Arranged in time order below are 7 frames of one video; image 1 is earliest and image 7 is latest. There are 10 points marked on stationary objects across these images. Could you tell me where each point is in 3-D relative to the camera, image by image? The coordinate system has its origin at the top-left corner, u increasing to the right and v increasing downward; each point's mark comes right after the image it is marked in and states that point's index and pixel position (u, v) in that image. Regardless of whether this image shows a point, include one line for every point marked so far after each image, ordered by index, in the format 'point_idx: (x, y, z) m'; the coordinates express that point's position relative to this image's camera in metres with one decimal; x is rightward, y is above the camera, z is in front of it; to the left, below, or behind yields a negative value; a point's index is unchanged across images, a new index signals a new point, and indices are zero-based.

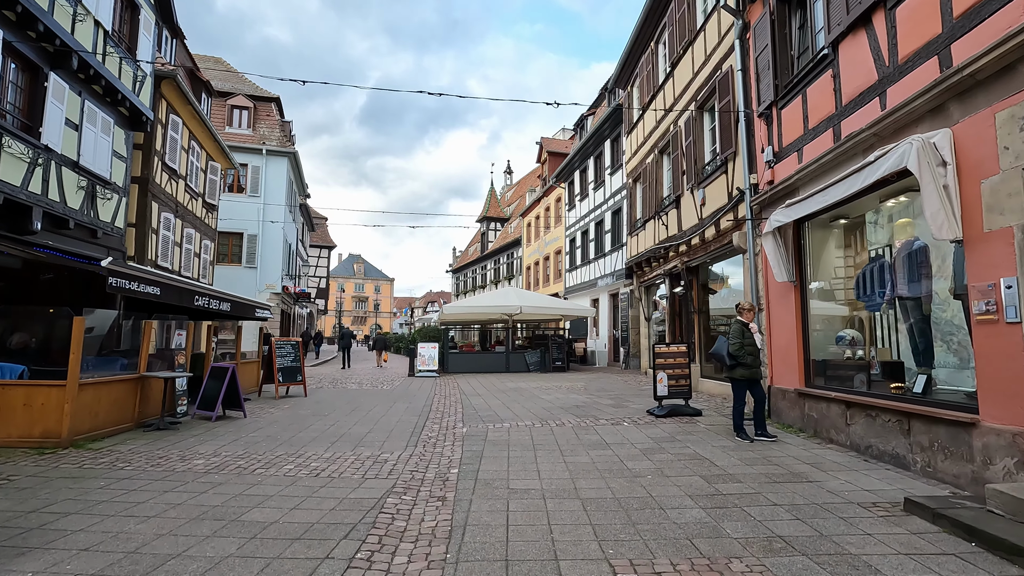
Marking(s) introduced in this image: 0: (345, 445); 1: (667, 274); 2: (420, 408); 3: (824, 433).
0: (-2.0, -1.9, +6.4) m
1: (+3.7, +0.3, +12.8) m
2: (-1.7, -2.2, +9.8) m
3: (+3.7, -1.7, +6.3) m
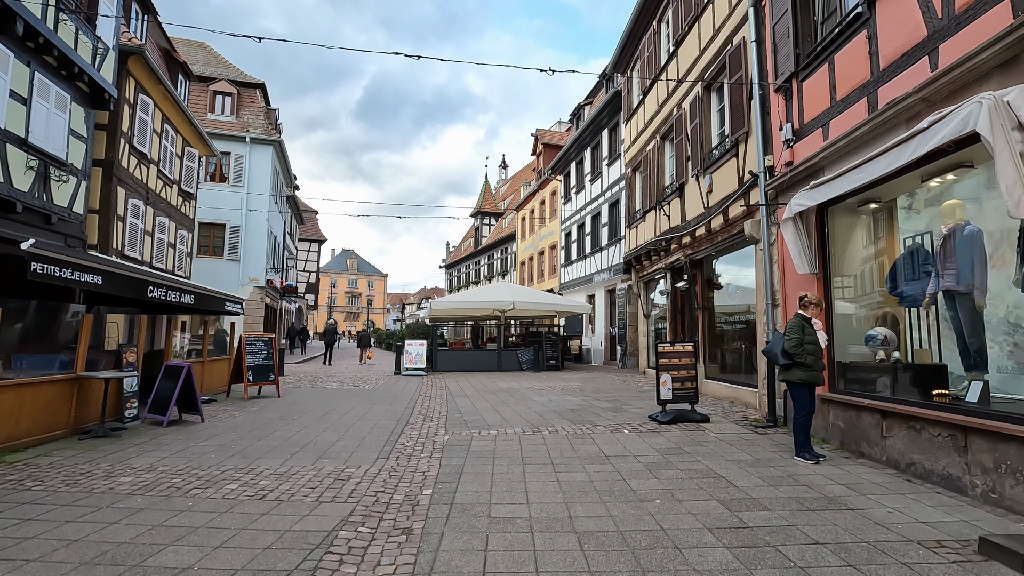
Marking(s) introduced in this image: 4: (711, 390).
0: (-2.2, -1.8, +5.6) m
1: (+3.5, +0.5, +12.0) m
2: (-1.9, -2.1, +9.0) m
3: (+3.5, -1.6, +5.5) m
4: (+3.7, -1.9, +9.9) m
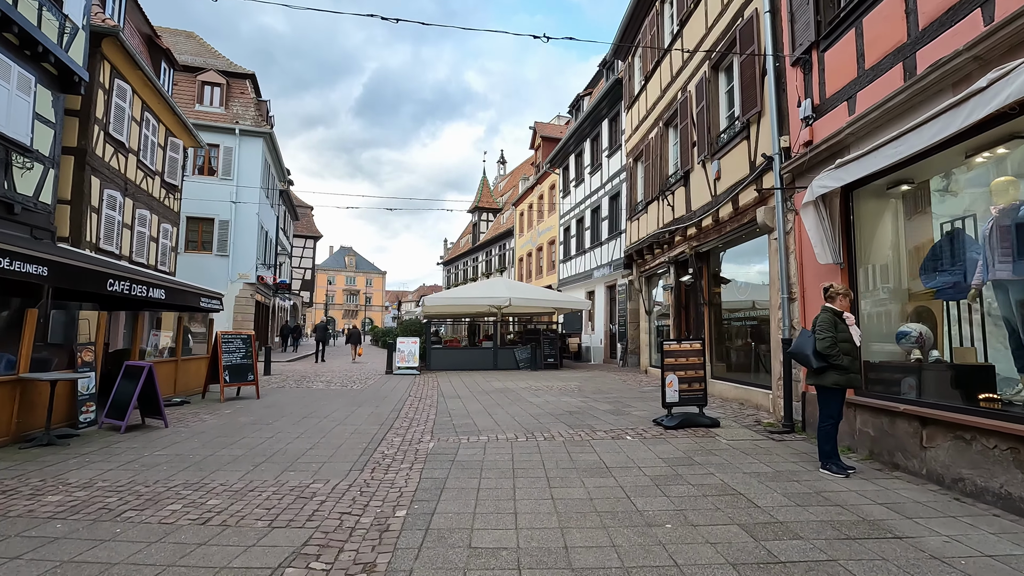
0: (-2.3, -1.7, +5.0) m
1: (+3.4, +0.6, +11.4) m
2: (-2.0, -2.0, +8.4) m
3: (+3.4, -1.5, +4.9) m
4: (+3.6, -1.8, +9.3) m
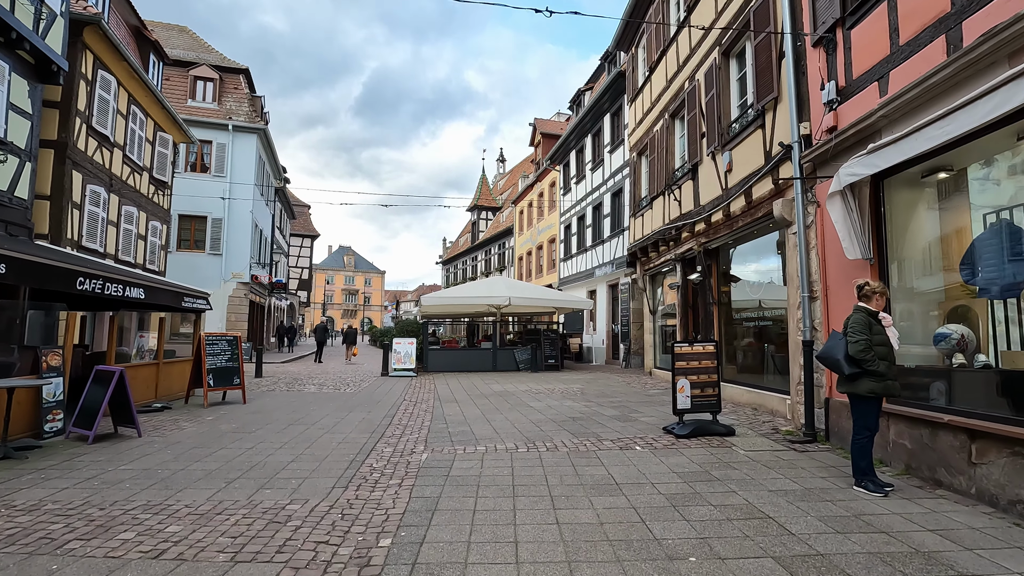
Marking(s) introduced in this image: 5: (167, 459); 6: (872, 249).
0: (-2.3, -1.7, +4.5) m
1: (+3.4, +0.6, +10.9) m
2: (-2.0, -2.0, +7.9) m
3: (+3.4, -1.5, +4.4) m
4: (+3.6, -1.8, +8.8) m
5: (-3.5, -1.7, +5.4) m
6: (+3.6, +0.4, +5.2) m
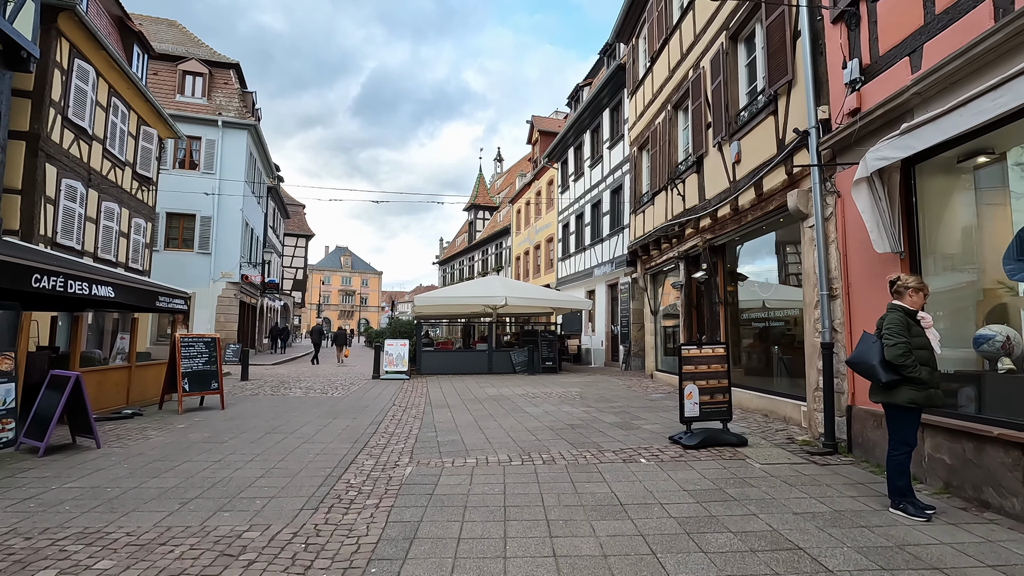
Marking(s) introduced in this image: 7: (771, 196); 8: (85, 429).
0: (-2.3, -1.7, +4.0) m
1: (+3.3, +0.6, +10.4) m
2: (-2.1, -1.9, +7.4) m
3: (+3.4, -1.5, +3.9) m
4: (+3.5, -1.7, +8.3) m
5: (-3.5, -1.7, +4.8) m
6: (+3.5, +0.4, +4.8) m
7: (+3.5, +1.2, +7.1) m
8: (-4.6, -1.5, +5.8) m
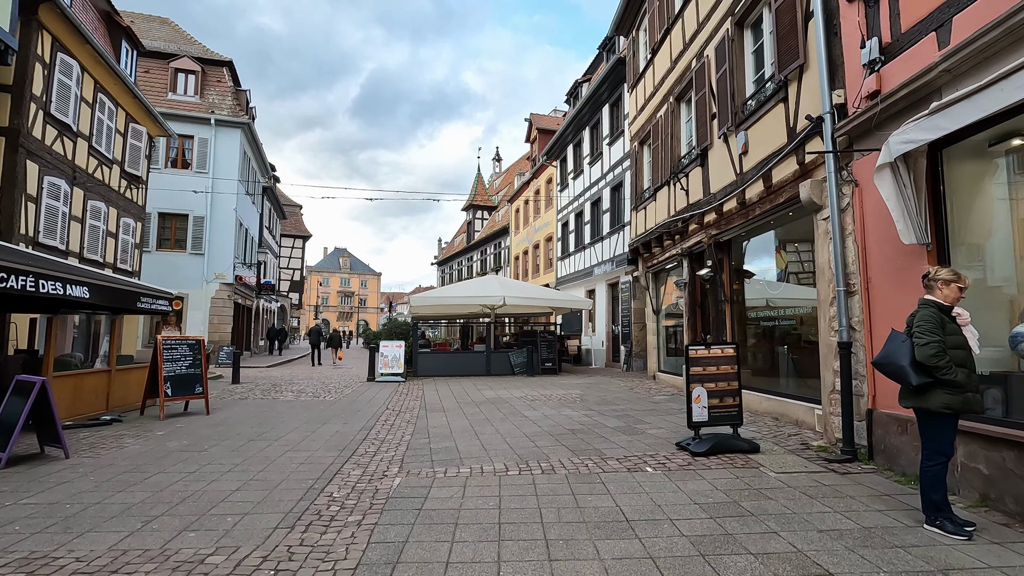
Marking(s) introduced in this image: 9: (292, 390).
0: (-2.4, -1.6, +3.6) m
1: (+3.3, +0.6, +10.1) m
2: (-2.1, -1.9, +7.1) m
3: (+3.3, -1.4, +3.6) m
4: (+3.5, -1.7, +7.9) m
5: (-3.6, -1.7, +4.5) m
6: (+3.4, +0.5, +4.4) m
7: (+3.4, +1.3, +6.7) m
8: (-4.7, -1.5, +5.4) m
9: (-5.0, -2.3, +12.1) m
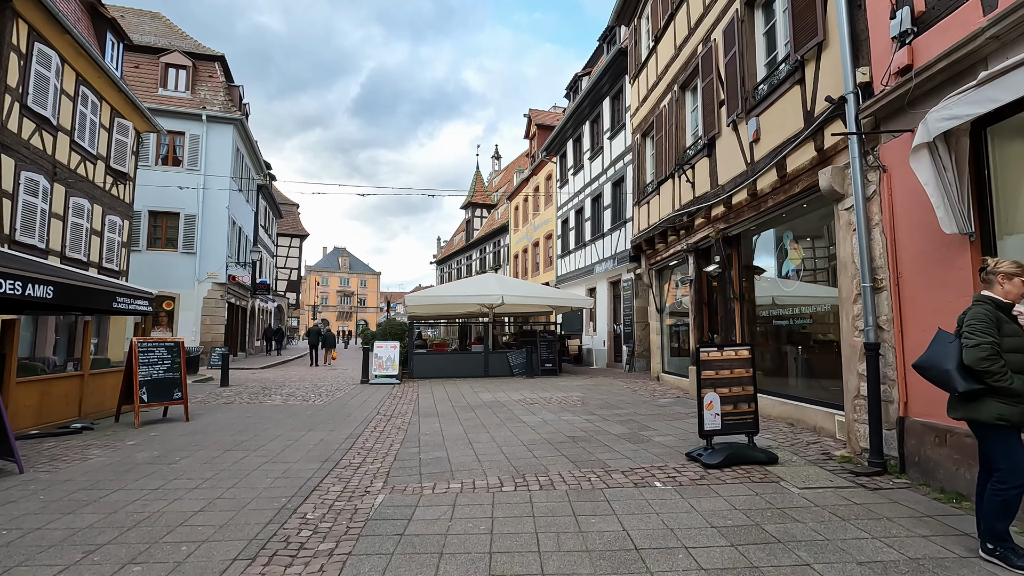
0: (-2.4, -1.6, +3.2) m
1: (+3.2, +0.7, +9.6) m
2: (-2.2, -1.9, +6.6) m
3: (+3.3, -1.4, +3.1) m
4: (+3.4, -1.7, +7.5) m
5: (-3.6, -1.7, +4.0) m
6: (+3.4, +0.5, +3.9) m
7: (+3.4, +1.3, +6.3) m
8: (-4.7, -1.5, +4.9) m
9: (-5.0, -2.3, +11.7) m
